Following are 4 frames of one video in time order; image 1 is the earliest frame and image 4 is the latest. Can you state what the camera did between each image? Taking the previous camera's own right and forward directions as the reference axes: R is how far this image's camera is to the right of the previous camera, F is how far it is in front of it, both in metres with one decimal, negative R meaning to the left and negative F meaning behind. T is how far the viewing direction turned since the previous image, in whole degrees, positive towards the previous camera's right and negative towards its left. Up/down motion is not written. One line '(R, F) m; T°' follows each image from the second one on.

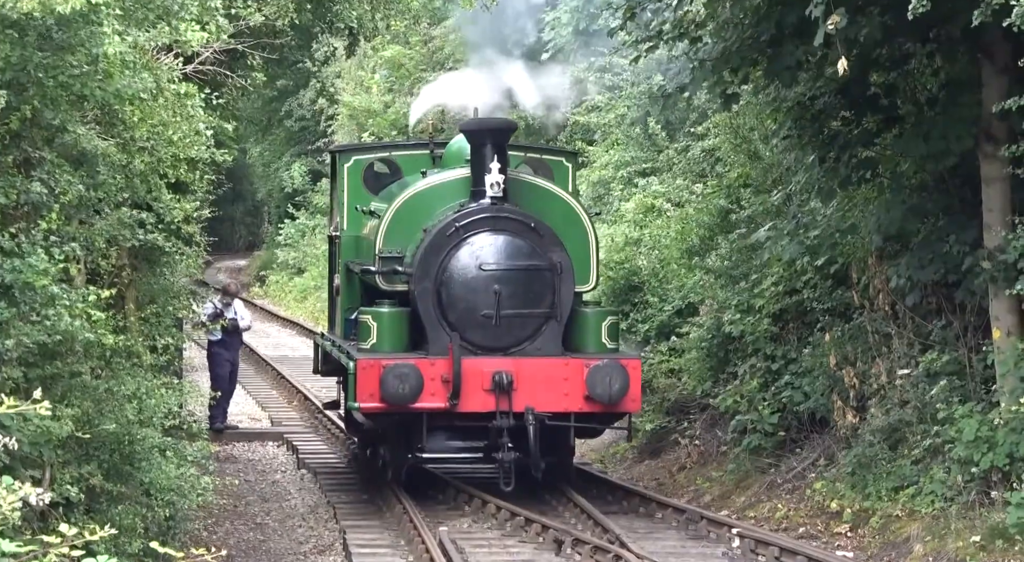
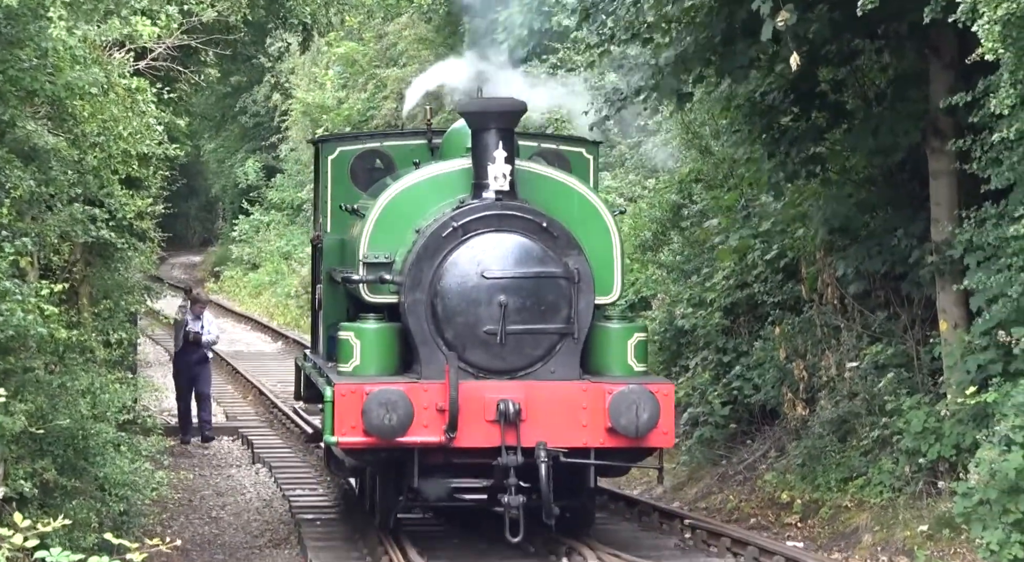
(0.0, -0.1) m; +2°
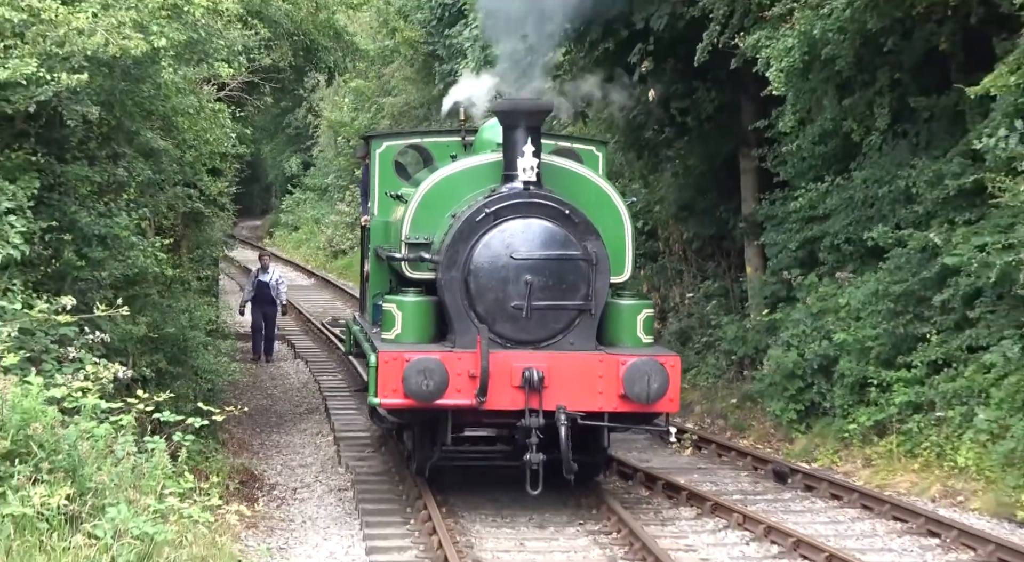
(+0.4, -5.2) m; 0°
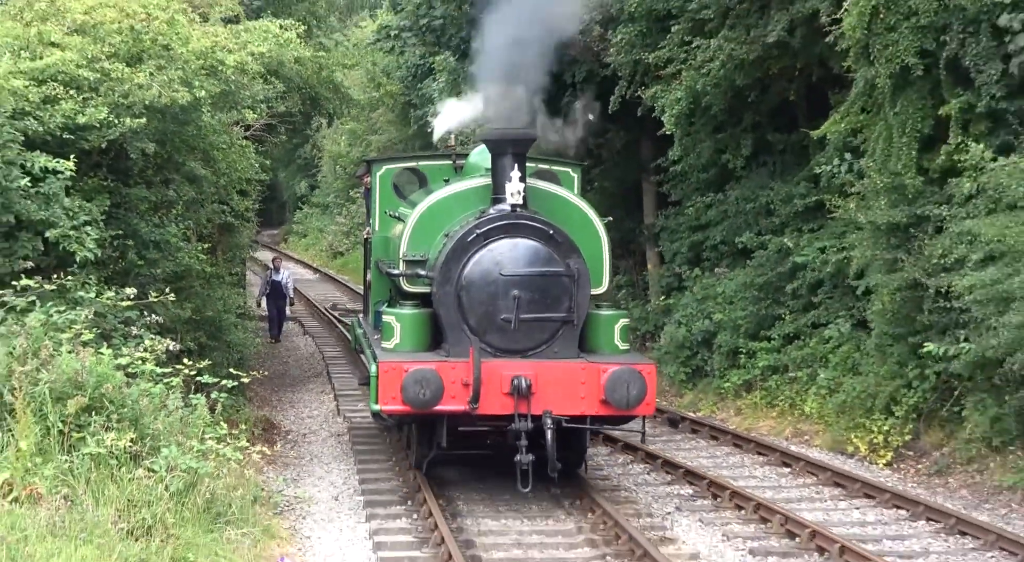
(+0.5, -4.7) m; 0°
